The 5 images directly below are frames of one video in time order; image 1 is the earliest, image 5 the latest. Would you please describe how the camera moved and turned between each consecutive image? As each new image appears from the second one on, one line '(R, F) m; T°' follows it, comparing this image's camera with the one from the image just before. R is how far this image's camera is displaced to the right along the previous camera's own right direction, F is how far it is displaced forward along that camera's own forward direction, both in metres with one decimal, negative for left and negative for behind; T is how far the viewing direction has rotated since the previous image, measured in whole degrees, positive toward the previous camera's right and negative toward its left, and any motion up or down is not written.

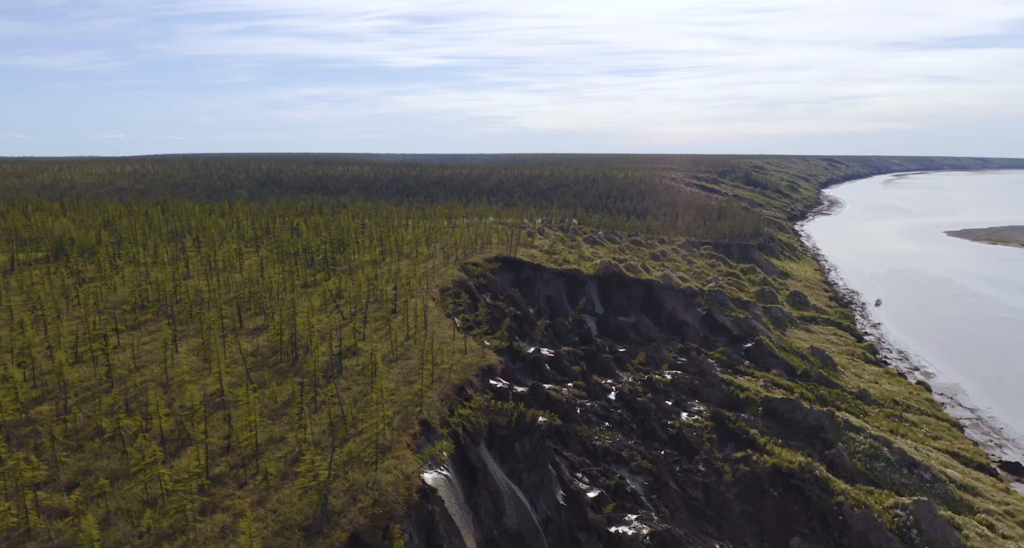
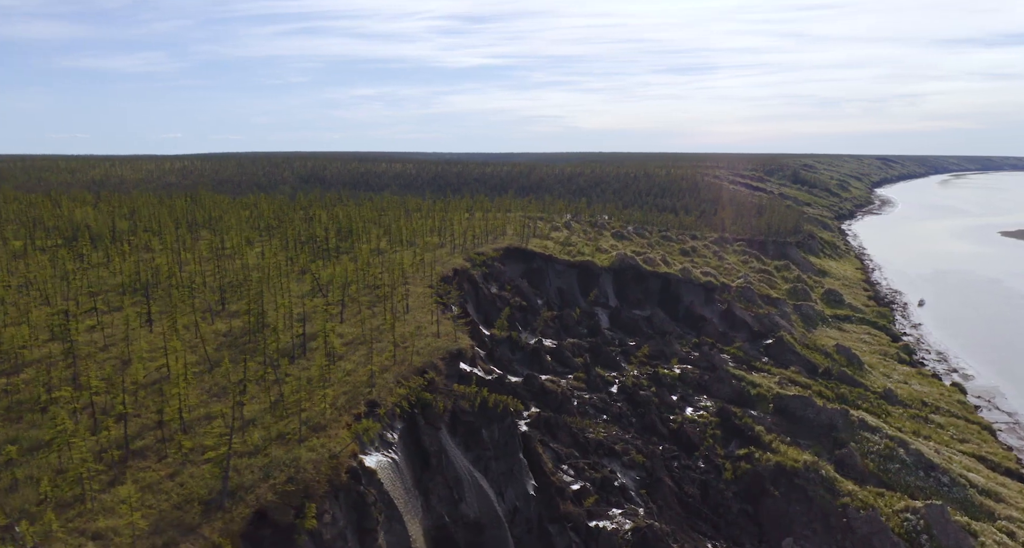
(+3.6, +1.5) m; -3°
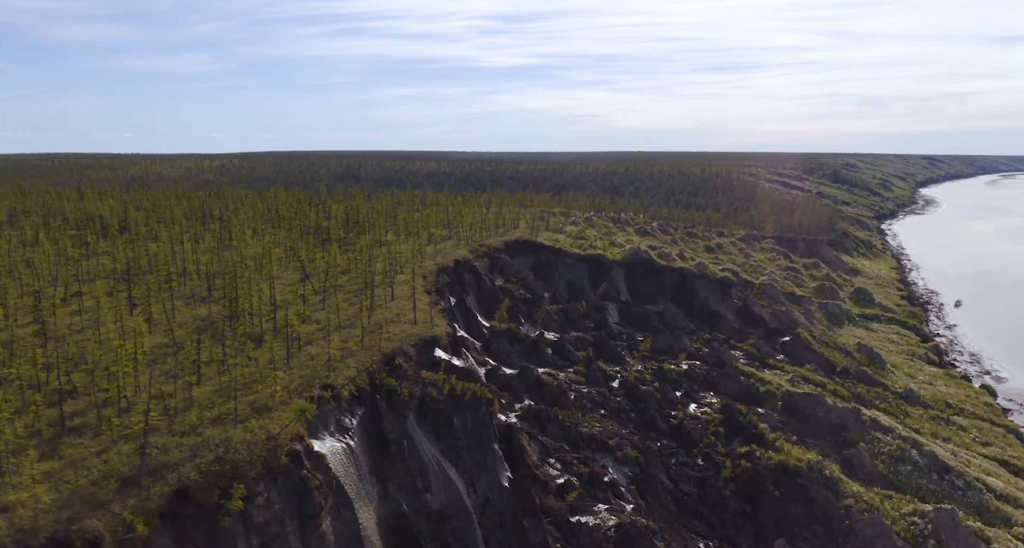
(+2.9, +1.1) m; -3°
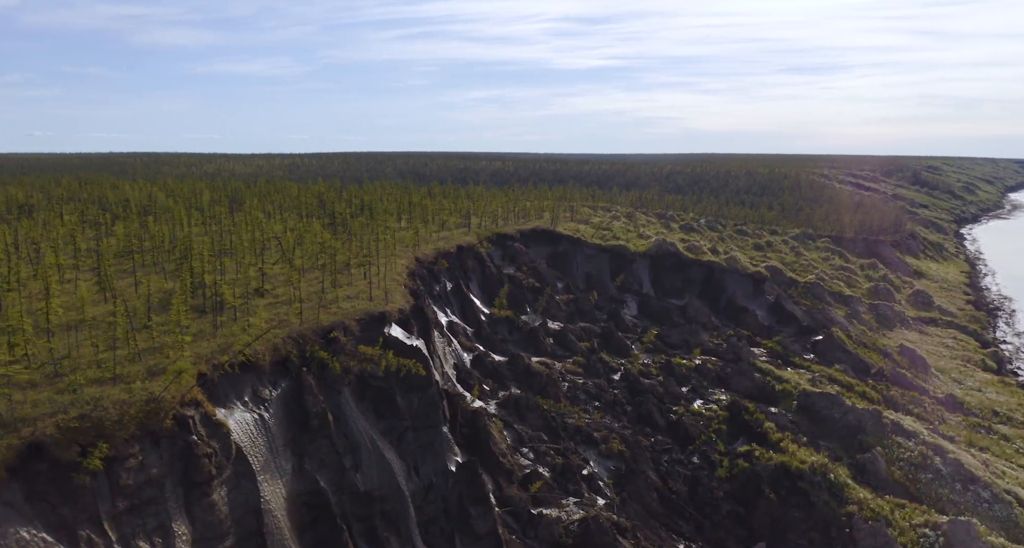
(+5.2, +2.1) m; -5°
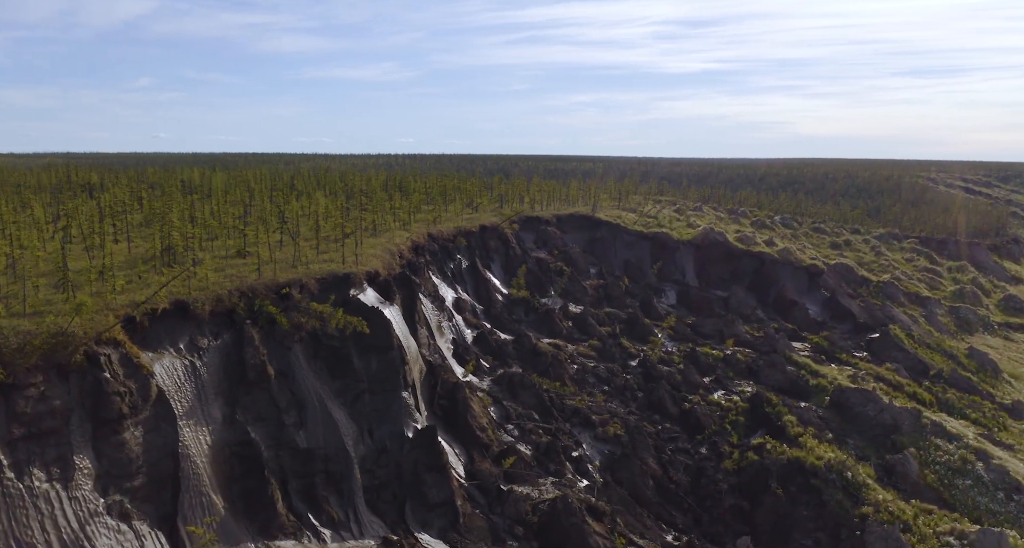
(+5.5, +1.7) m; -7°
